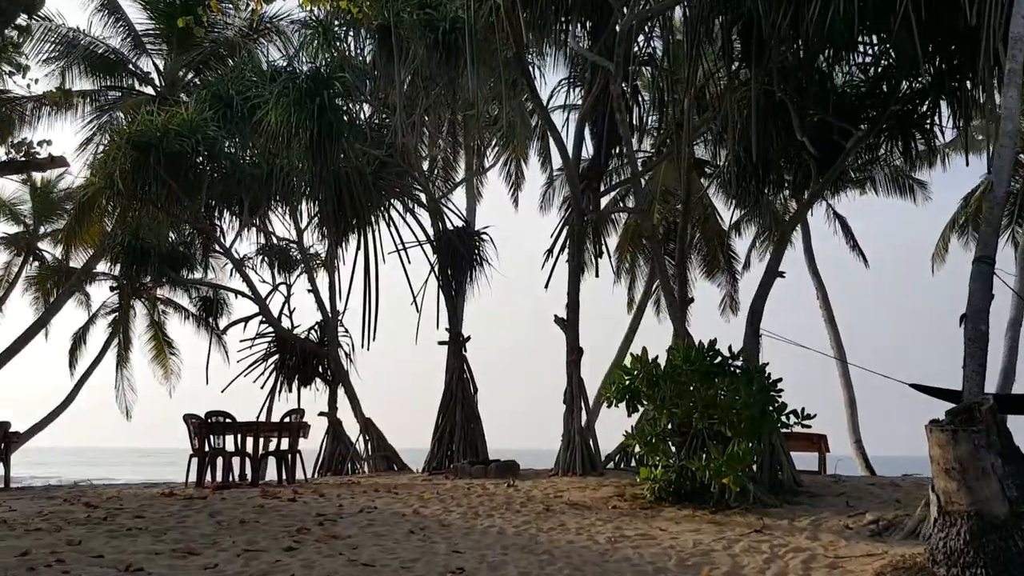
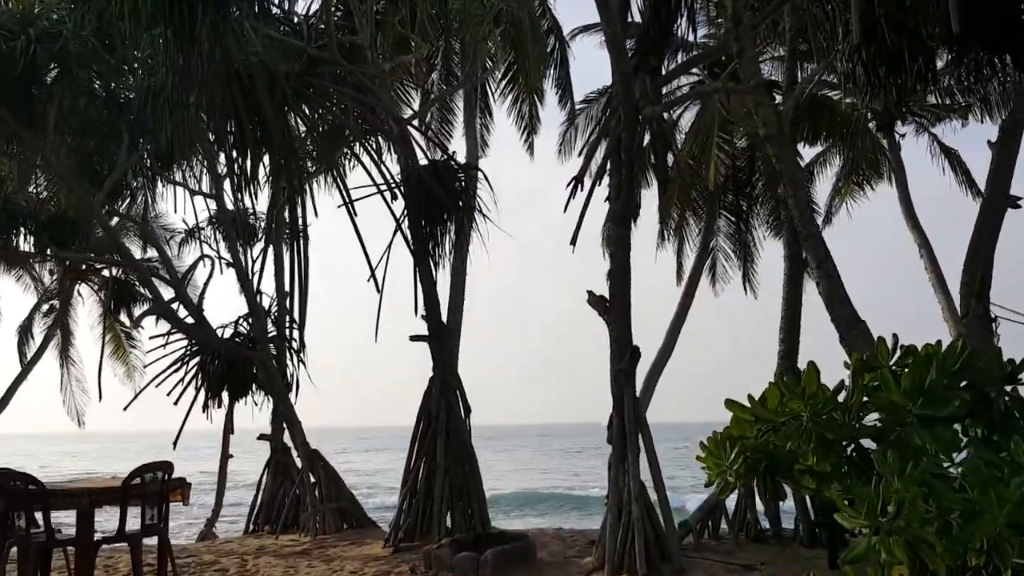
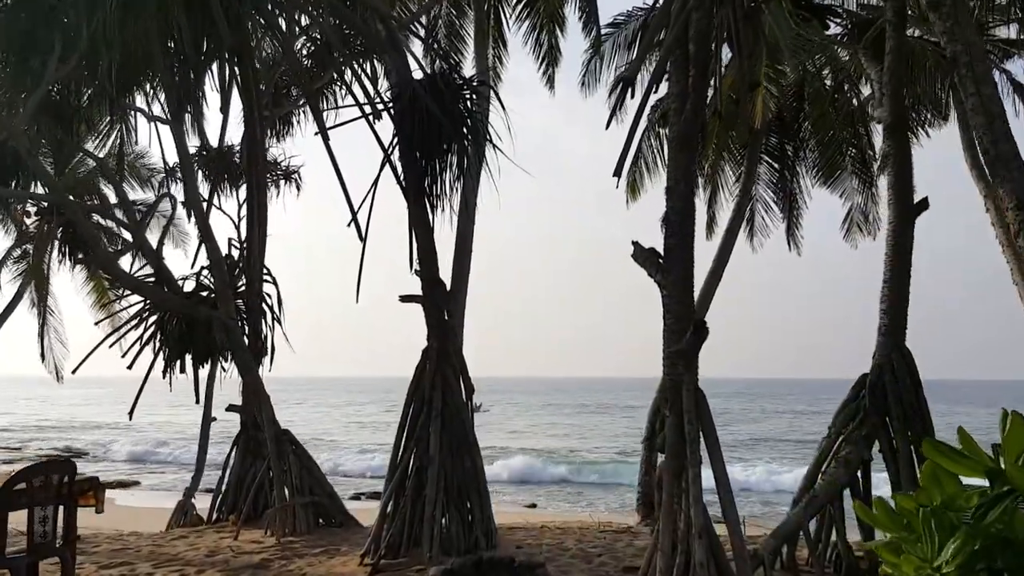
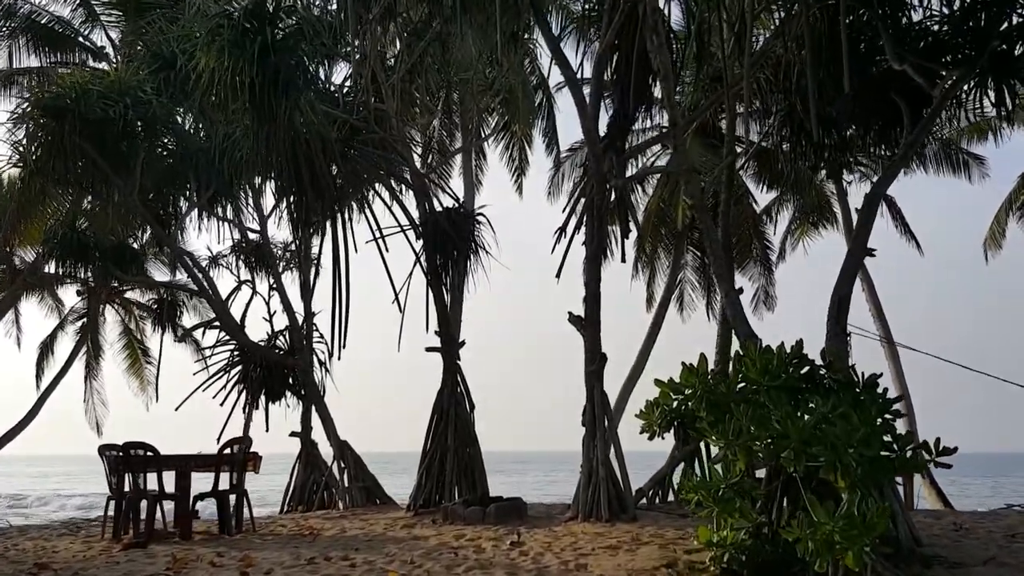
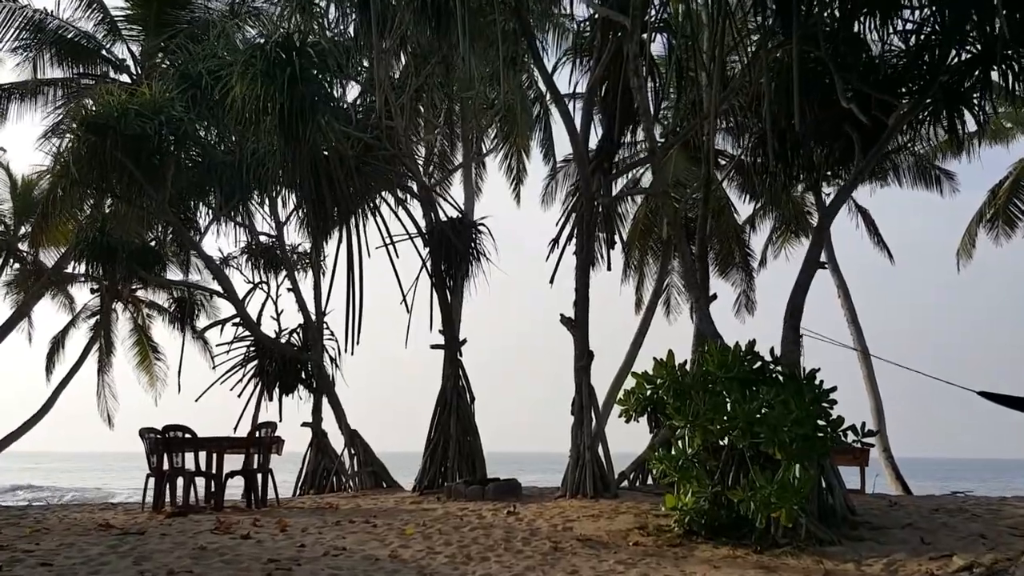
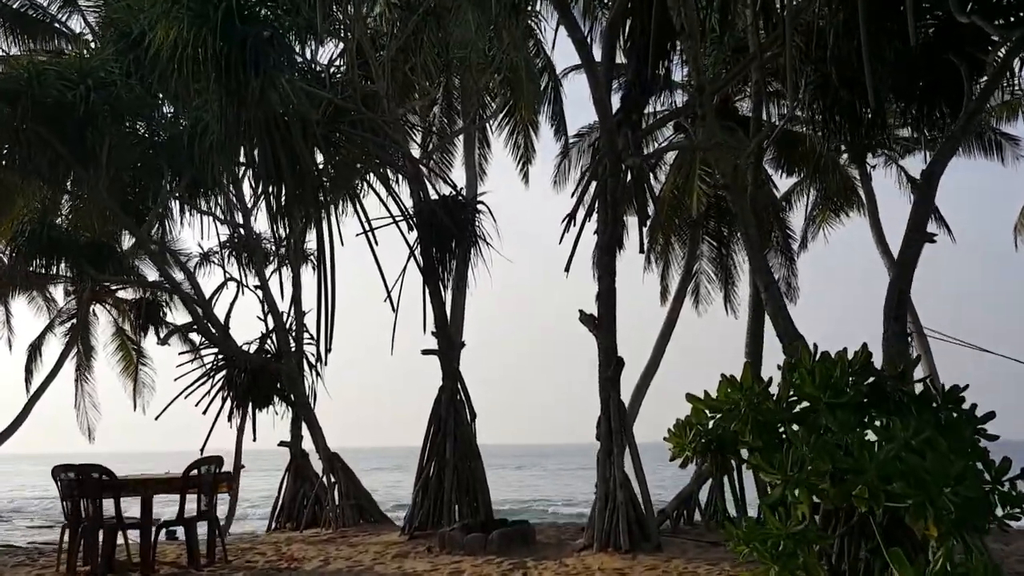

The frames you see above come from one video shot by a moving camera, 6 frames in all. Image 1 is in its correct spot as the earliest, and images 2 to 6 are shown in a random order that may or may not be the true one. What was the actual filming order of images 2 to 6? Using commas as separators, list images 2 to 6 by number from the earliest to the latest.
5, 4, 6, 2, 3
